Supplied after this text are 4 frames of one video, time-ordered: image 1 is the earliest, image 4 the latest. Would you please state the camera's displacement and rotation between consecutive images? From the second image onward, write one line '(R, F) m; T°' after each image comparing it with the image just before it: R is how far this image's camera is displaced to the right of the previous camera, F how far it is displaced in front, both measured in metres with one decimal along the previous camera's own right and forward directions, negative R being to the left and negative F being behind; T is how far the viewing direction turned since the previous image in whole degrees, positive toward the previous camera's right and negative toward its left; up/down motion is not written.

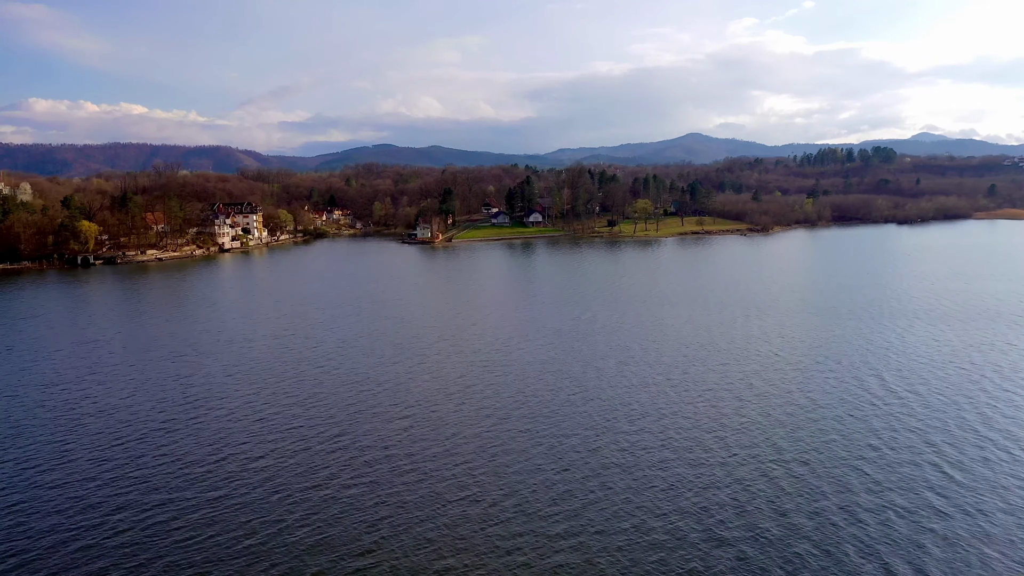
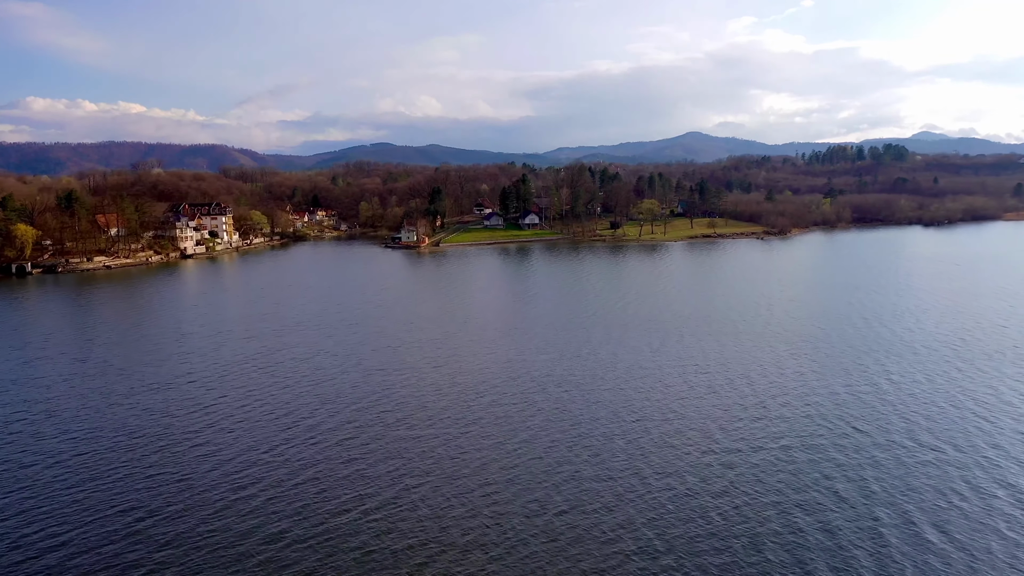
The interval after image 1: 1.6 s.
(+0.4, +4.2) m; 0°
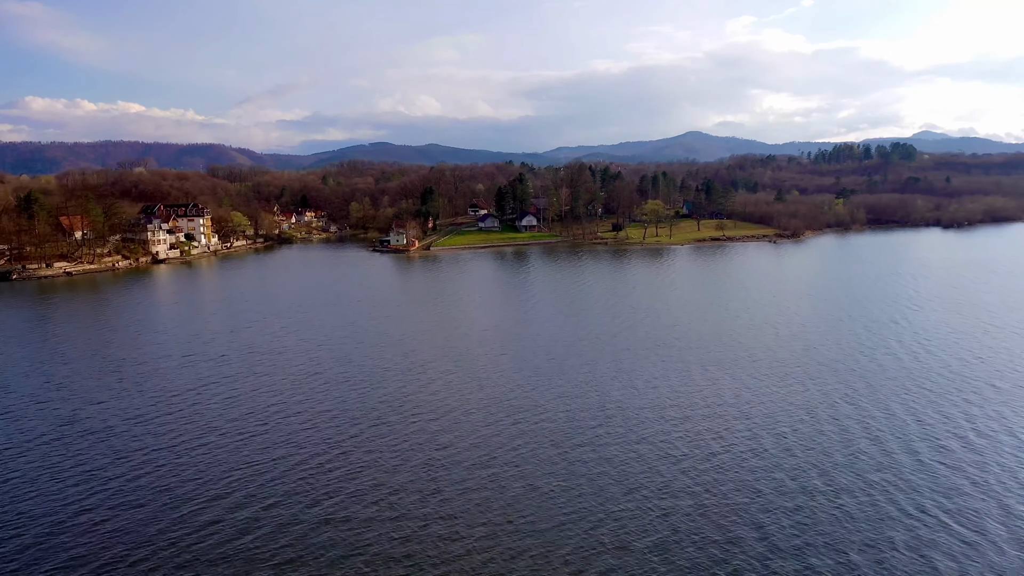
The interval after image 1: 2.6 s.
(+0.2, +2.6) m; 0°
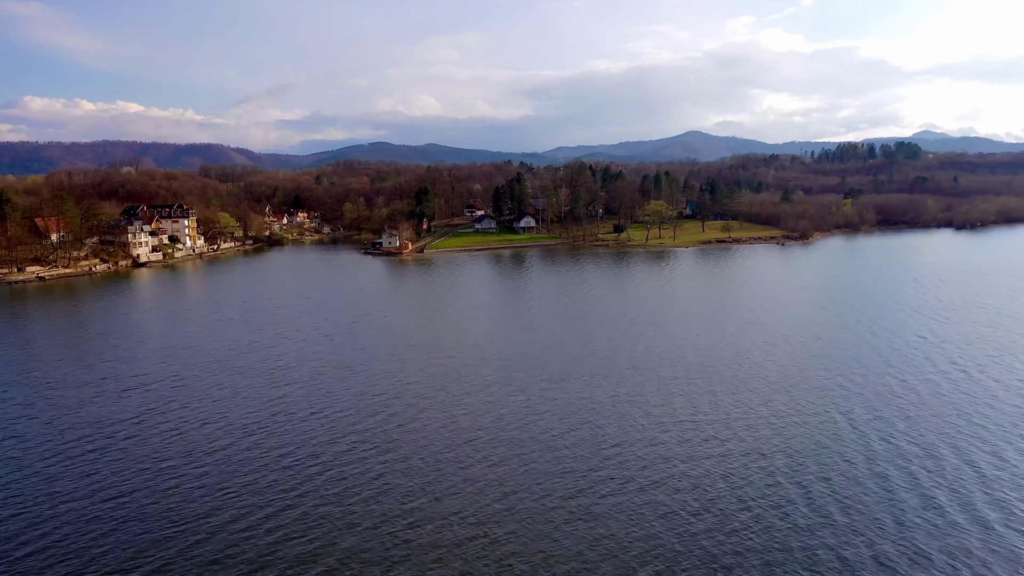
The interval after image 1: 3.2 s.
(+0.1, +1.6) m; 0°
